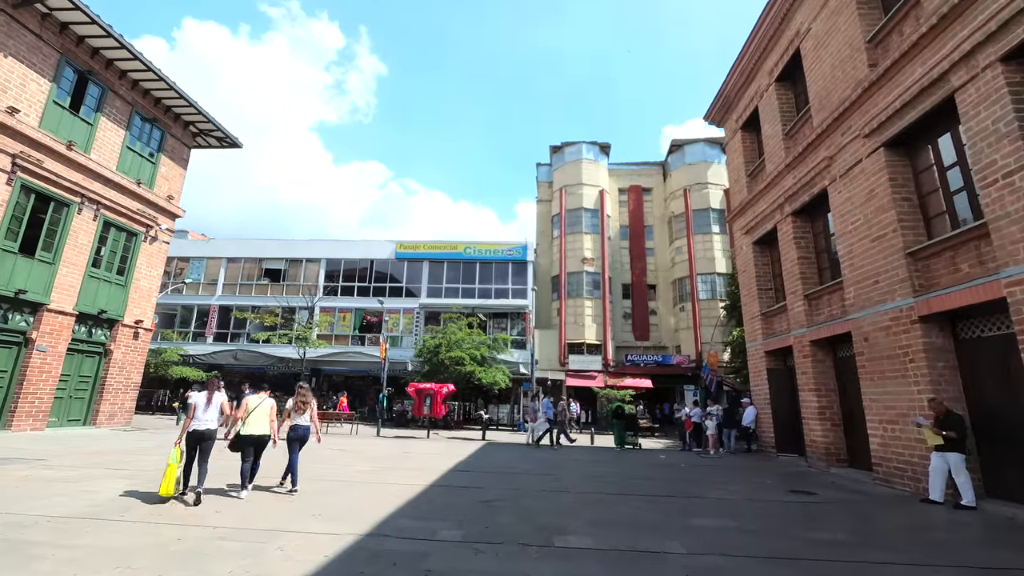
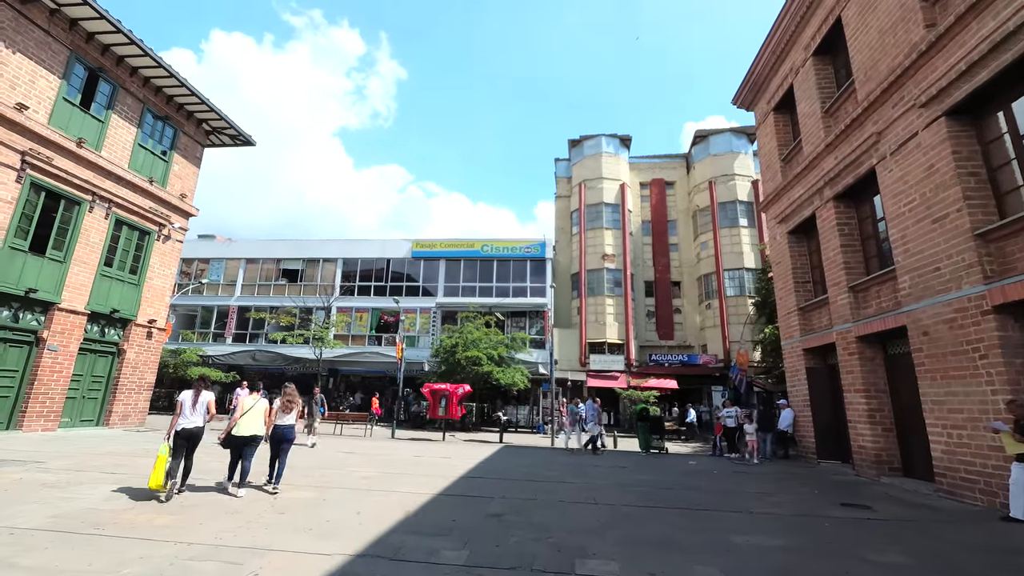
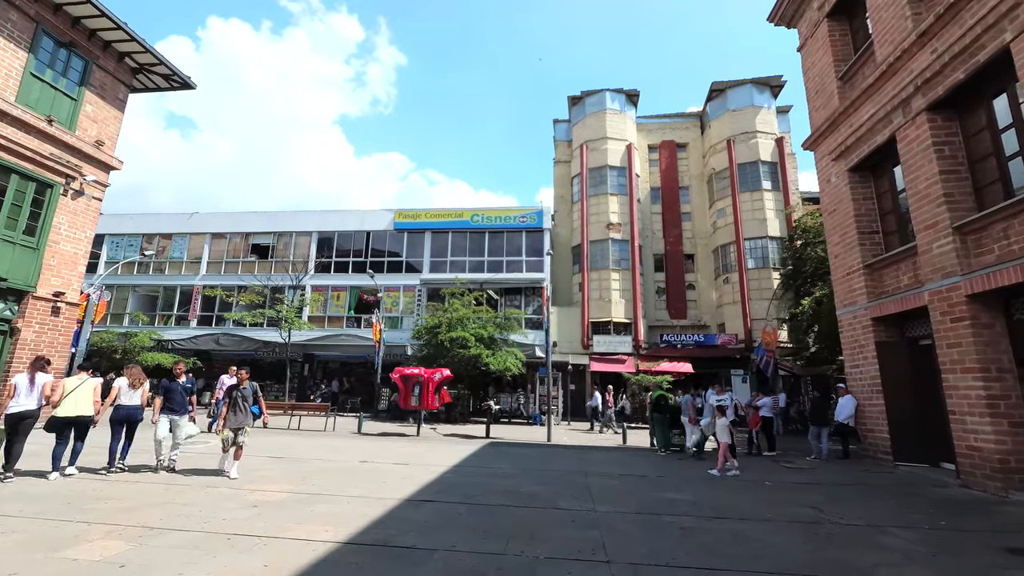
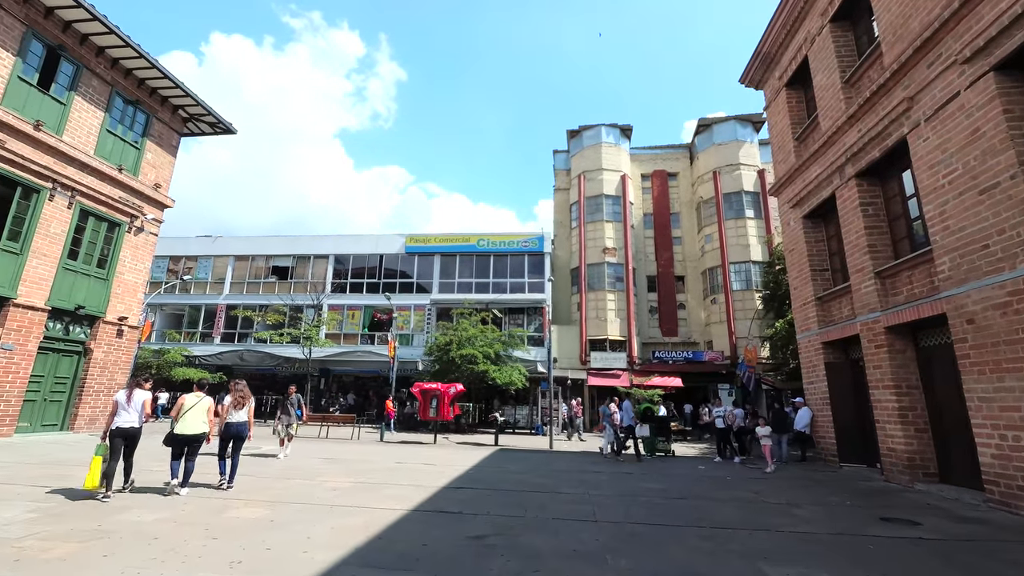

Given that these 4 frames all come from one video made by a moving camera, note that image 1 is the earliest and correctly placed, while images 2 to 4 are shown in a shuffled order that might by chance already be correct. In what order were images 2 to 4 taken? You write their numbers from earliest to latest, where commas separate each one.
2, 4, 3
